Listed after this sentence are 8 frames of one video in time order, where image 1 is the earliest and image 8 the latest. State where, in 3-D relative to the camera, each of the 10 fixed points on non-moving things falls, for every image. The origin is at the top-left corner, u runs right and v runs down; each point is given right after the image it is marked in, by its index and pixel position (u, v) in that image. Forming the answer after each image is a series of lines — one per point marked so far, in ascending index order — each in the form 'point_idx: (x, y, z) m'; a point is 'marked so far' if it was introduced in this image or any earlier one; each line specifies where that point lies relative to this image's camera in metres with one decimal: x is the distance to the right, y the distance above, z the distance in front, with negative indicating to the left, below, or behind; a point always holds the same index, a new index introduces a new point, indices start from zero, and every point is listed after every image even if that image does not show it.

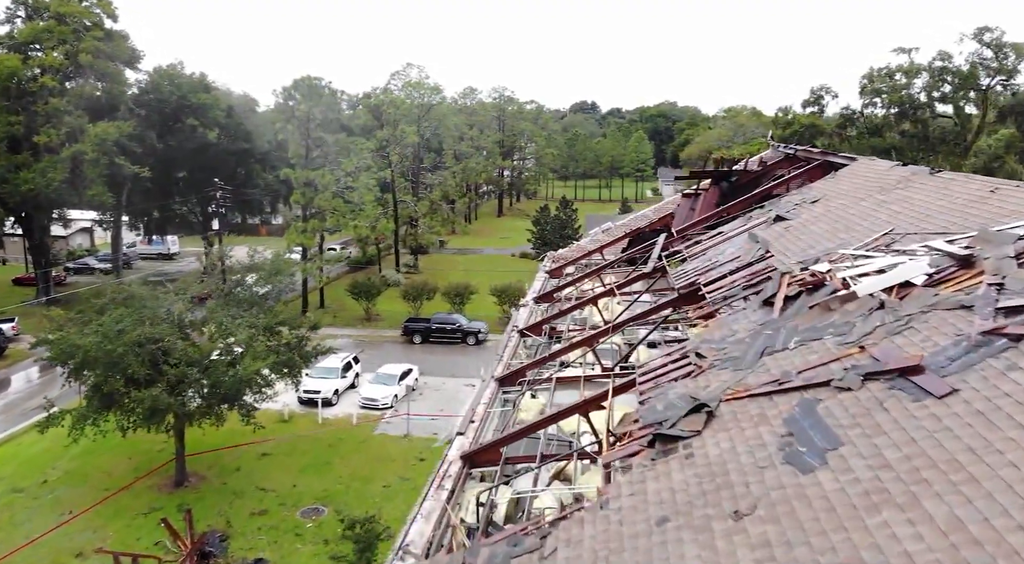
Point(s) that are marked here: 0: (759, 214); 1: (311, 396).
0: (+3.1, +0.9, +9.2) m
1: (-5.3, -3.0, +19.0) m
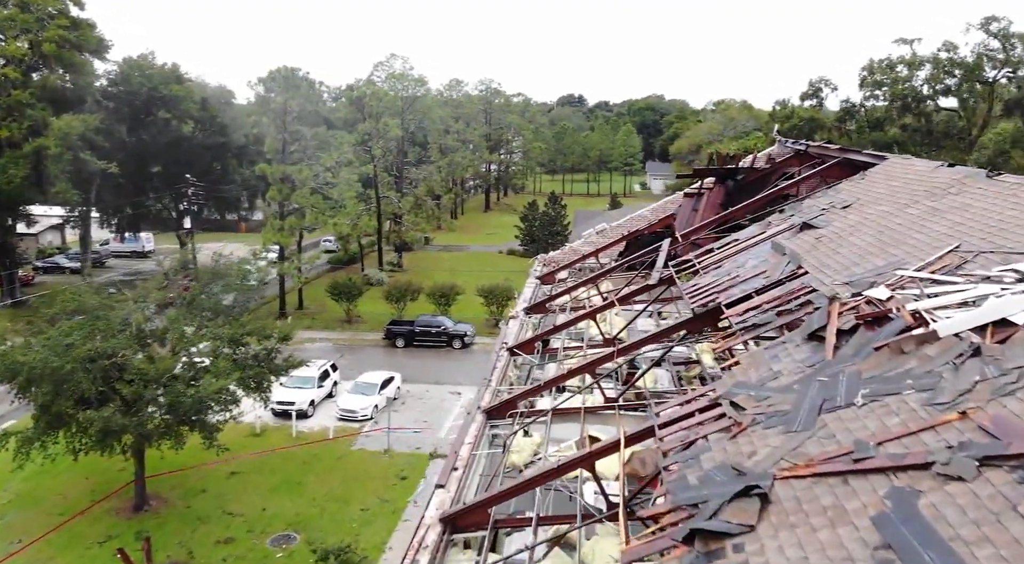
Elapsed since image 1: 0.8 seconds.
0: (+3.0, +0.7, +8.2) m
1: (-5.6, -3.1, +17.9) m
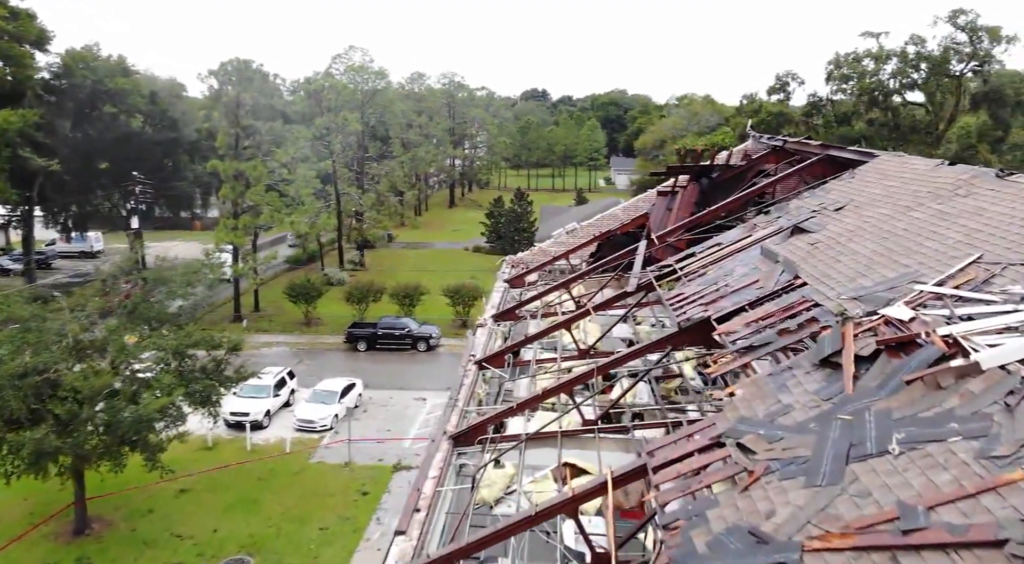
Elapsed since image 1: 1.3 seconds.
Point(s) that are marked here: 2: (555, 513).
0: (+2.6, +0.7, +7.7) m
1: (-6.4, -3.2, +17.0) m
2: (+0.3, -1.4, +4.5) m
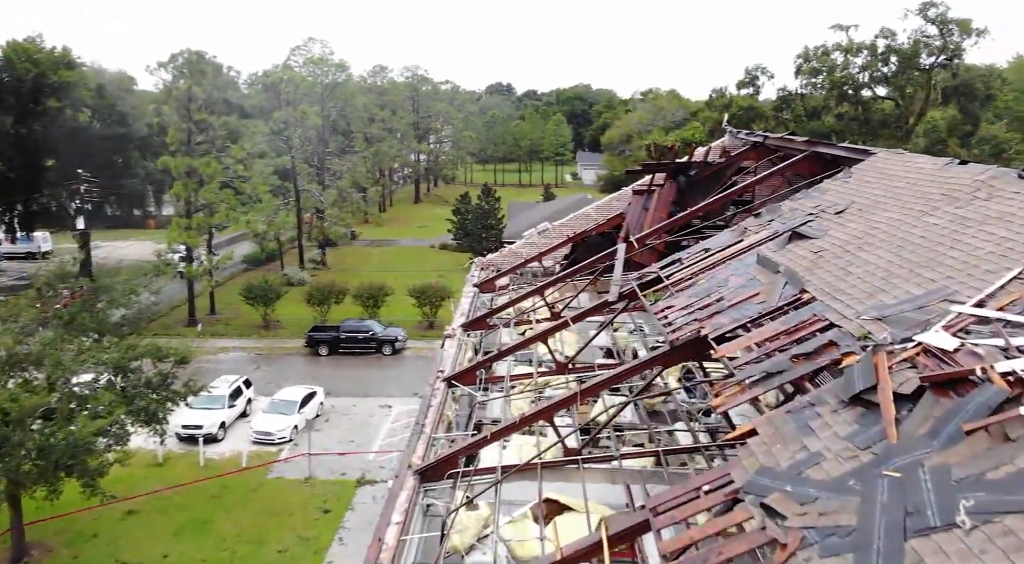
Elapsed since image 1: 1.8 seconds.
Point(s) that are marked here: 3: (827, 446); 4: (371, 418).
0: (+2.3, +0.6, +7.1) m
1: (-7.0, -3.3, +16.0) m
2: (+0.1, -1.5, +3.8) m
3: (+1.4, -0.8, +3.3) m
4: (-3.3, -3.2, +17.3) m
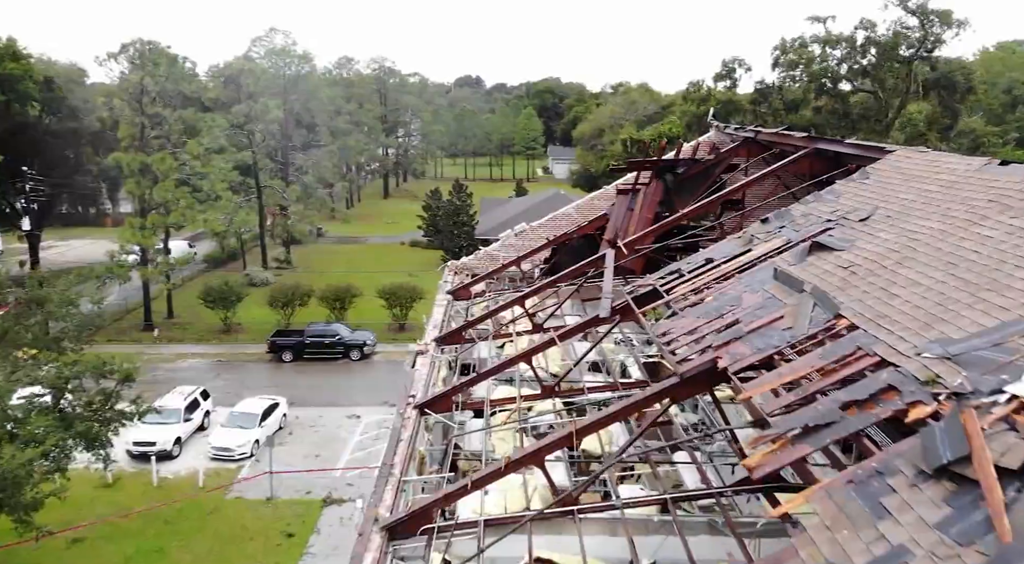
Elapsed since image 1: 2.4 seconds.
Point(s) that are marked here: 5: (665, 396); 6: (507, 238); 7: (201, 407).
0: (+2.1, +0.5, +6.3) m
1: (-7.5, -3.4, +14.9) m
2: (+0.1, -1.7, +3.0) m
3: (+1.4, -0.9, +2.6) m
4: (-3.9, -3.3, +16.3) m
5: (+1.0, -0.7, +4.5) m
6: (-0.1, +0.7, +12.4) m
7: (-7.0, -2.8, +16.4) m
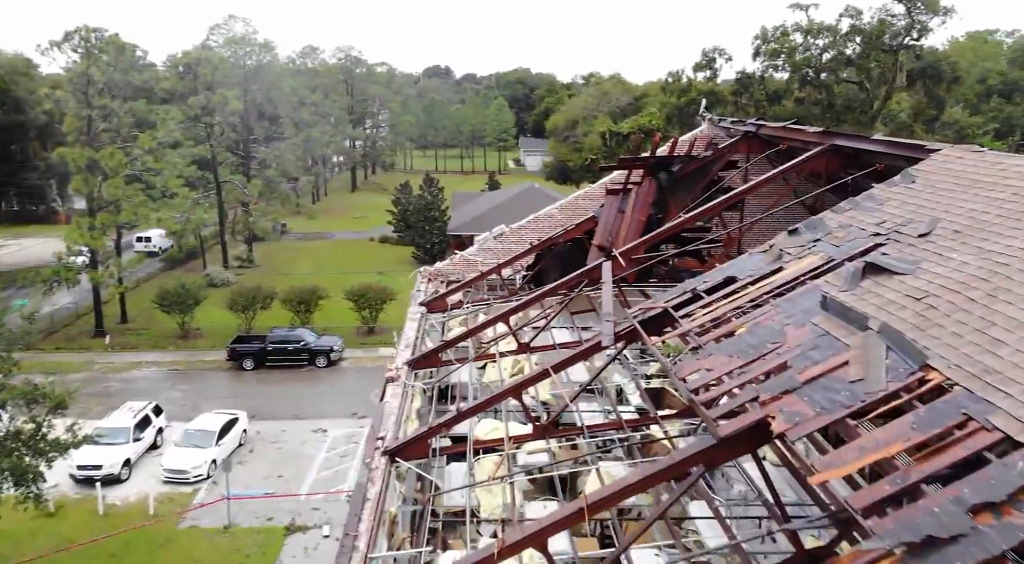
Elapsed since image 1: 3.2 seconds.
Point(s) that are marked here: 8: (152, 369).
0: (+2.0, +0.3, +5.4) m
1: (-7.9, -3.6, +13.6) m
2: (+0.2, -1.9, +2.0) m
3: (+1.5, -1.1, +1.7) m
4: (-4.3, -3.4, +15.2) m
5: (+1.0, -0.9, +3.6) m
6: (-0.4, +0.6, +11.4) m
7: (-7.4, -3.0, +15.2) m
8: (-9.8, -2.3, +19.9) m
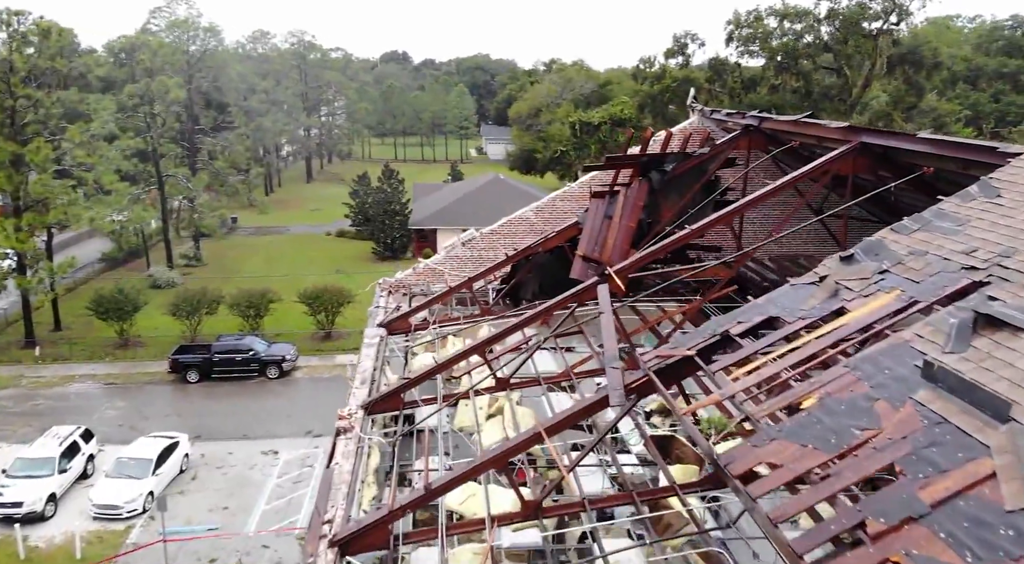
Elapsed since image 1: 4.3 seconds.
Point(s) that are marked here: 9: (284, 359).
0: (+1.9, +0.1, +4.3) m
1: (-8.4, -3.8, +12.1) m
2: (+0.3, -2.2, +0.8) m
3: (+1.6, -1.4, +0.5) m
4: (-4.9, -3.6, +13.8) m
5: (+1.0, -1.2, +2.4) m
6: (-0.8, +0.5, +10.1) m
7: (-8.0, -3.2, +13.6) m
8: (-10.6, -2.5, +18.2) m
9: (-5.6, -1.9, +18.2) m
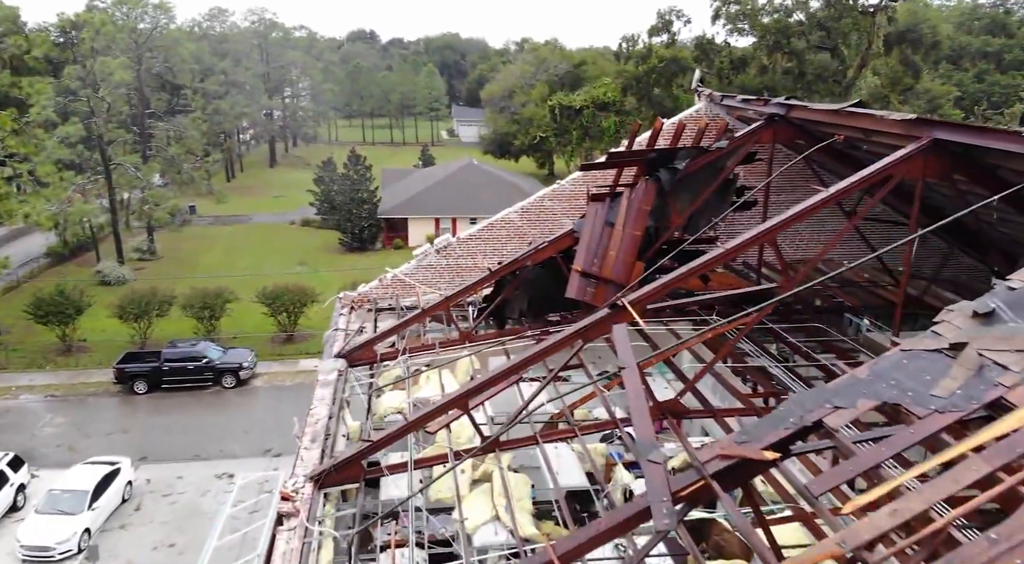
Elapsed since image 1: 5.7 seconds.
0: (+1.9, -0.2, +3.1) m
1: (-8.6, -4.0, +10.5) m
2: (+0.4, -2.6, -0.4) m
3: (+1.7, -1.8, -0.7) m
4: (-5.2, -3.7, +12.4) m
5: (+1.1, -1.5, +1.2) m
6: (-1.1, +0.3, +8.8) m
7: (-8.3, -3.3, +12.1) m
8: (-11.1, -2.5, +16.6) m
9: (-6.1, -1.9, +16.7) m
